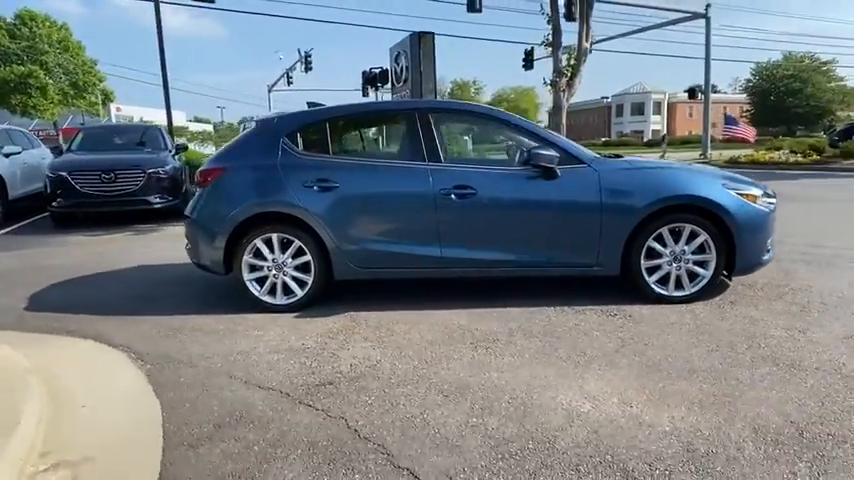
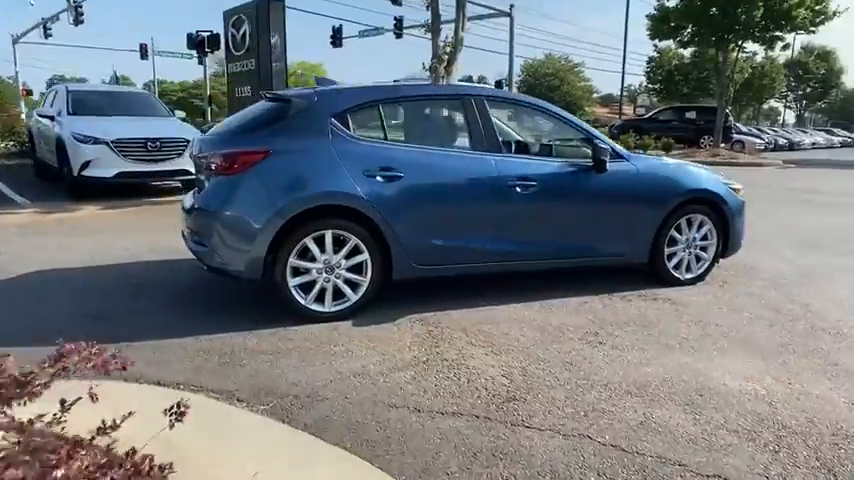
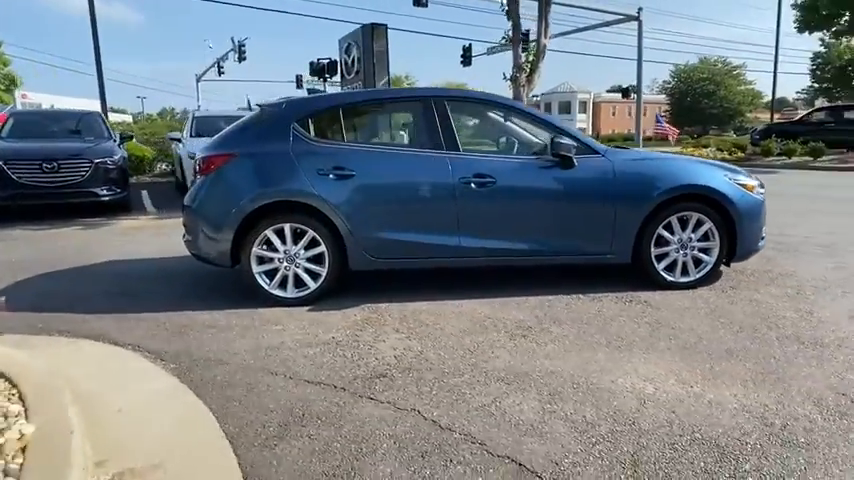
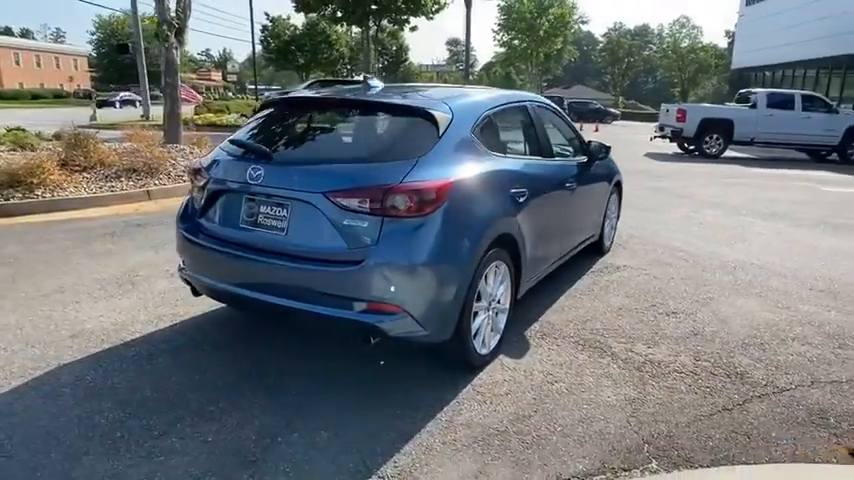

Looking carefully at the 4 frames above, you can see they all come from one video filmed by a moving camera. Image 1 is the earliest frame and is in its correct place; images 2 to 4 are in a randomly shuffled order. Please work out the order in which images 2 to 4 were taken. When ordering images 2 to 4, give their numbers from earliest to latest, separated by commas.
3, 2, 4
